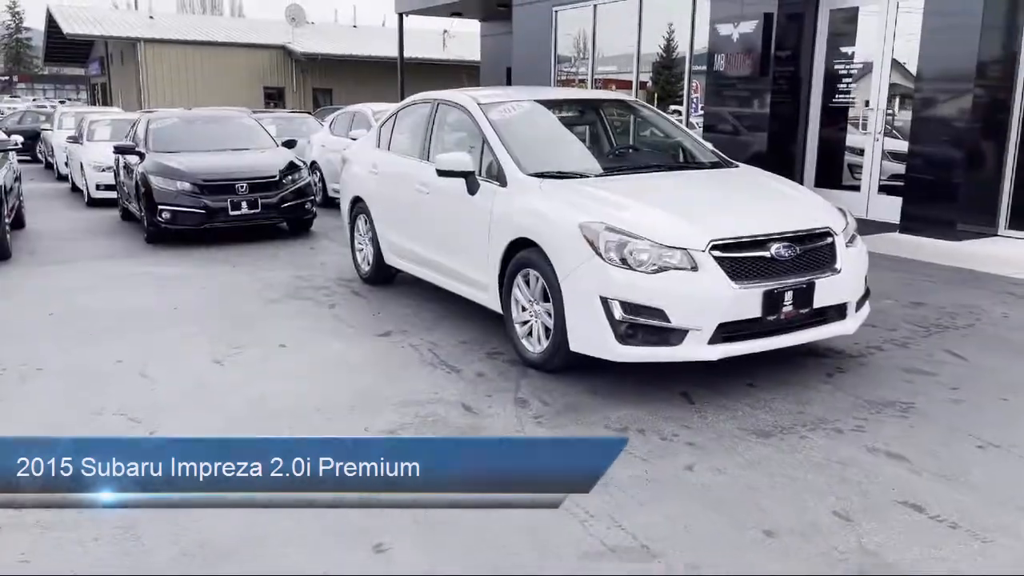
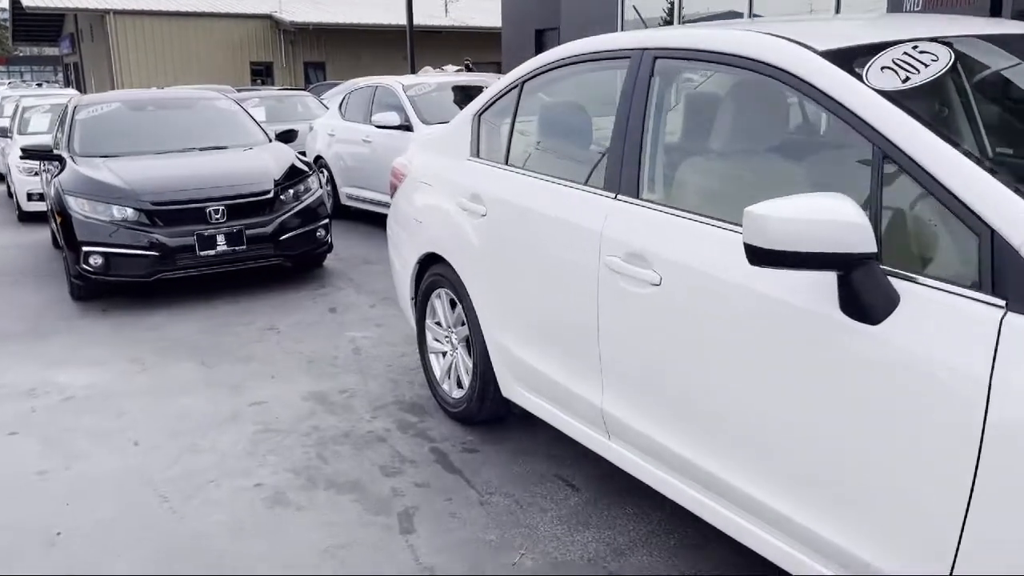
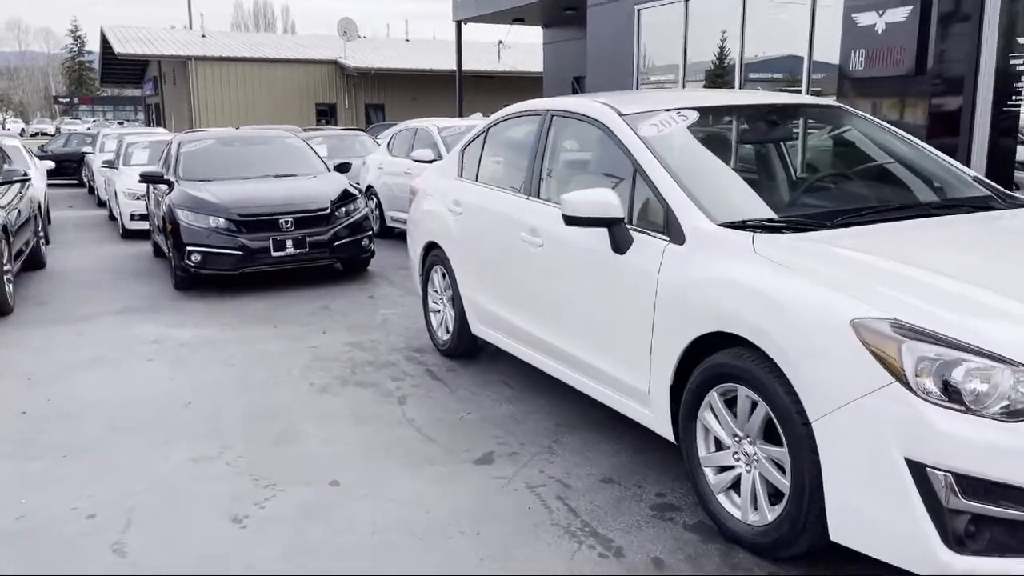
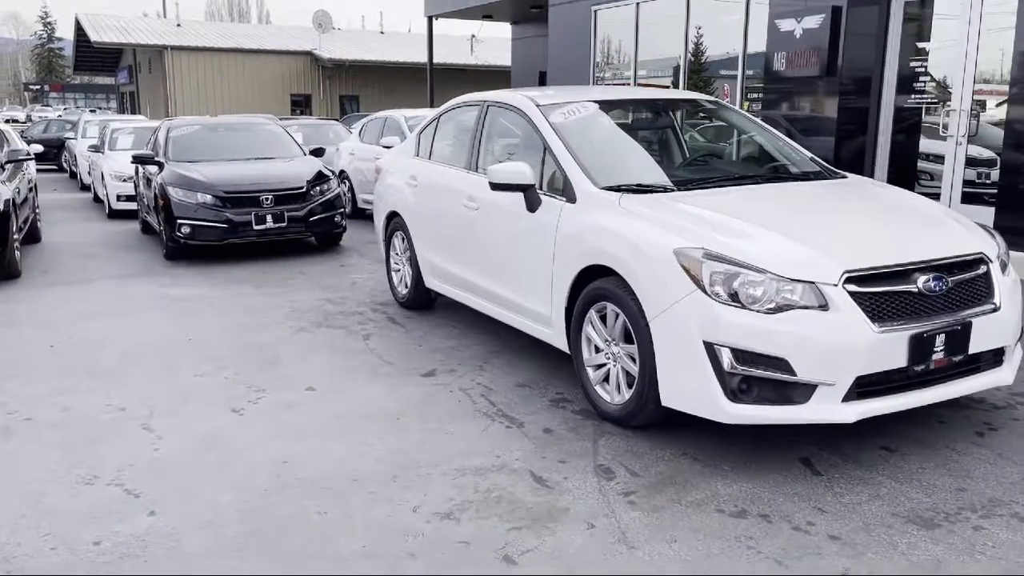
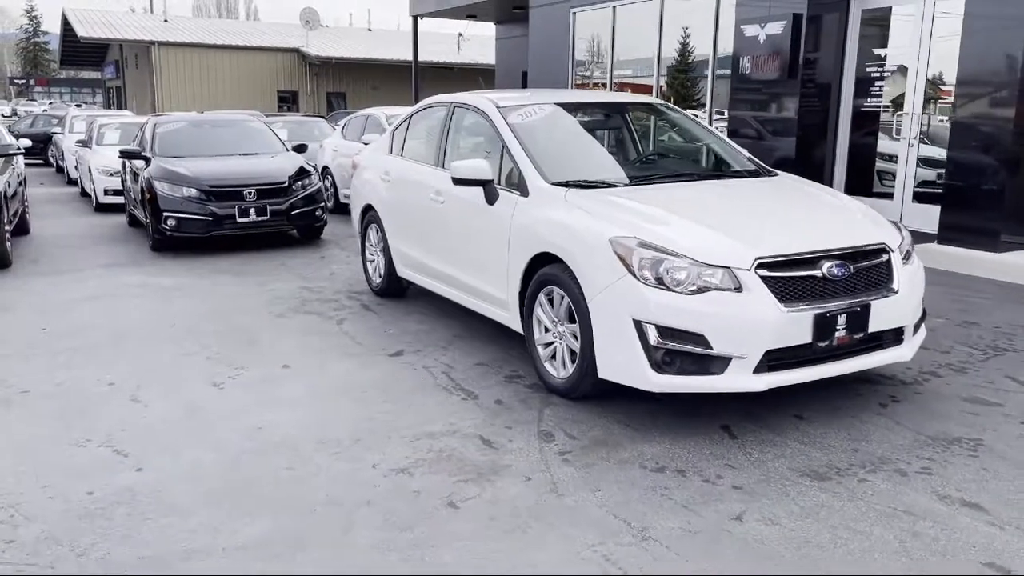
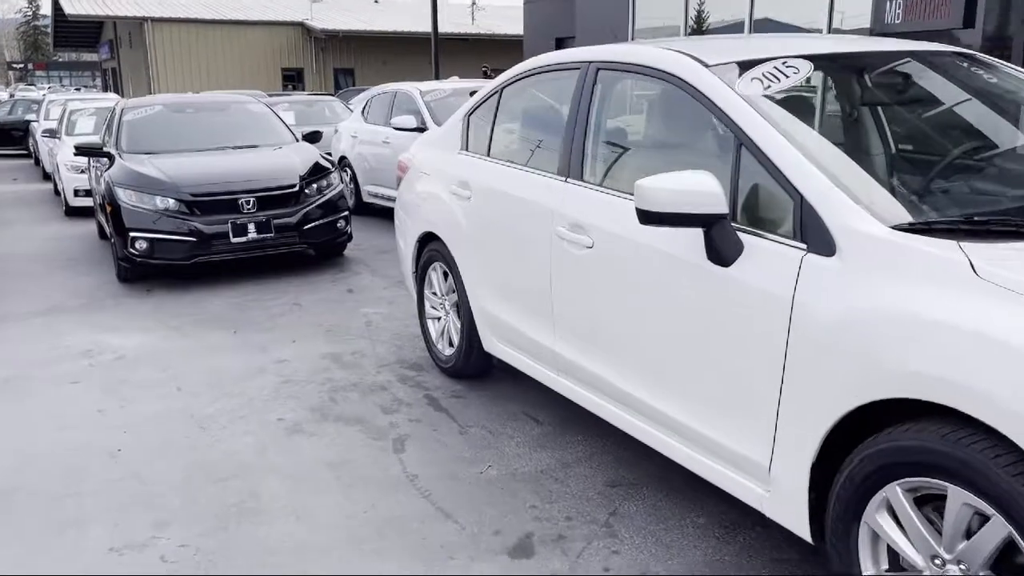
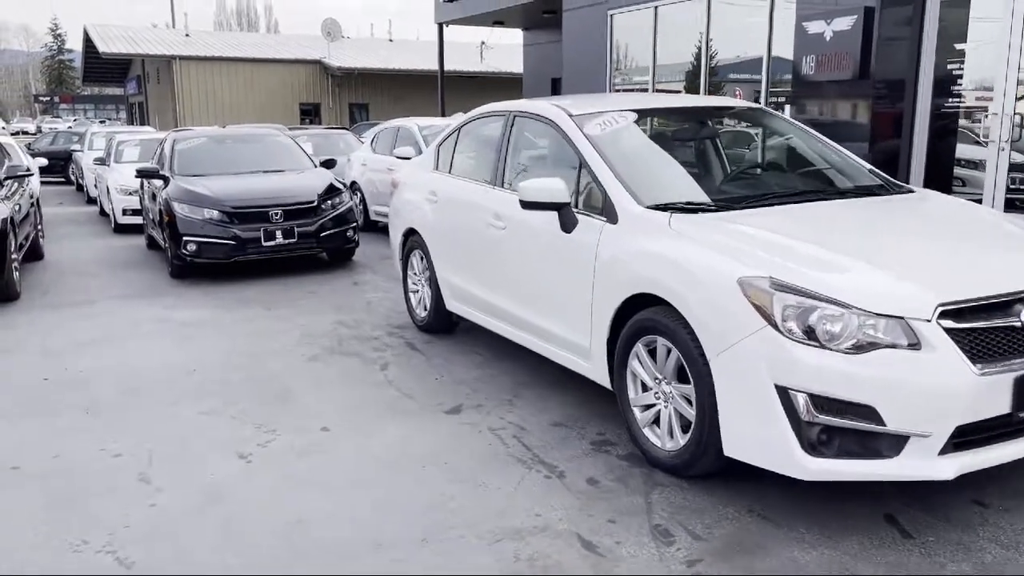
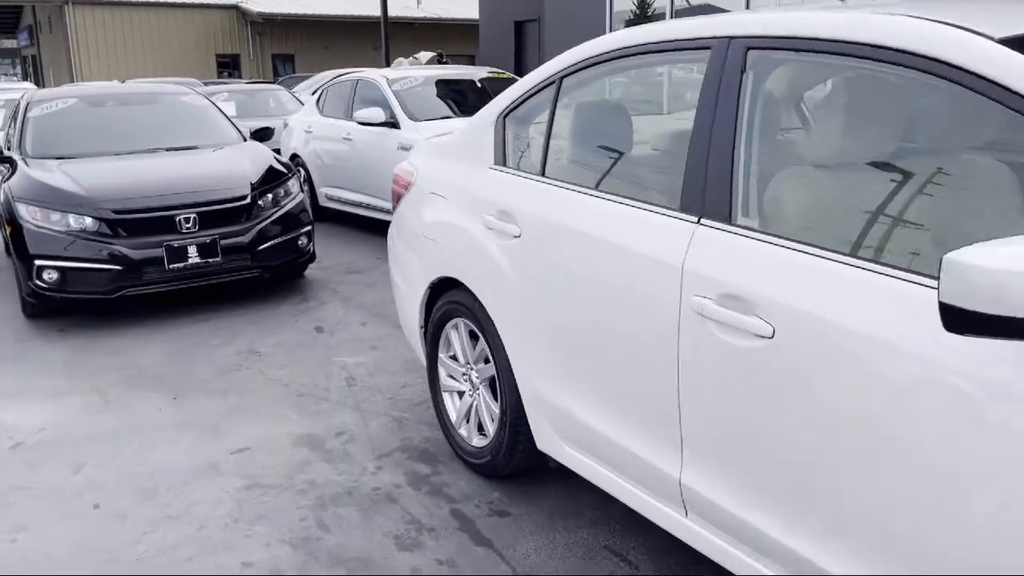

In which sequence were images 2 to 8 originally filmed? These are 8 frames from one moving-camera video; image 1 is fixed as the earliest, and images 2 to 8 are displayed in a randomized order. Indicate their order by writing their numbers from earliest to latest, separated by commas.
5, 4, 7, 3, 6, 2, 8
